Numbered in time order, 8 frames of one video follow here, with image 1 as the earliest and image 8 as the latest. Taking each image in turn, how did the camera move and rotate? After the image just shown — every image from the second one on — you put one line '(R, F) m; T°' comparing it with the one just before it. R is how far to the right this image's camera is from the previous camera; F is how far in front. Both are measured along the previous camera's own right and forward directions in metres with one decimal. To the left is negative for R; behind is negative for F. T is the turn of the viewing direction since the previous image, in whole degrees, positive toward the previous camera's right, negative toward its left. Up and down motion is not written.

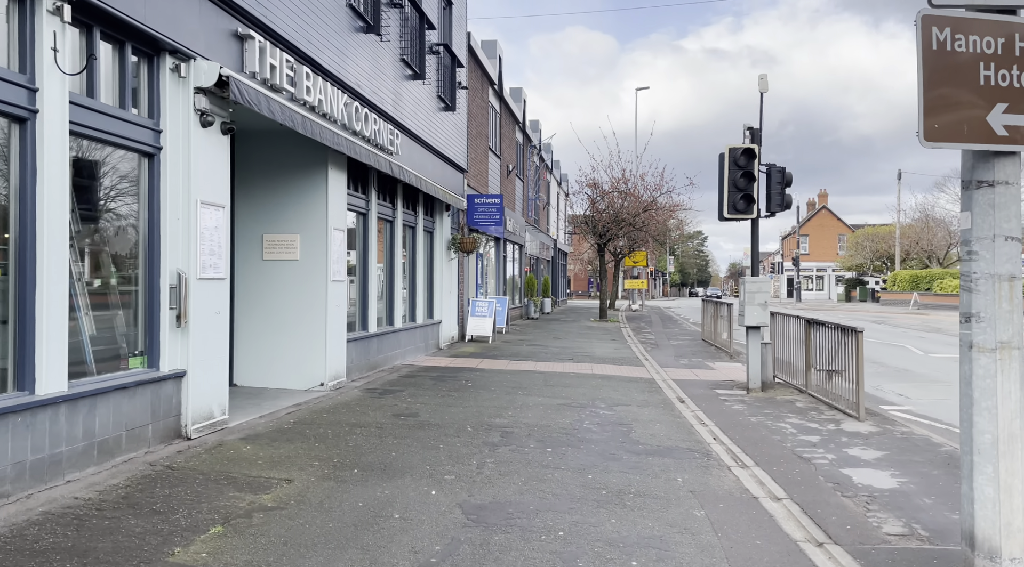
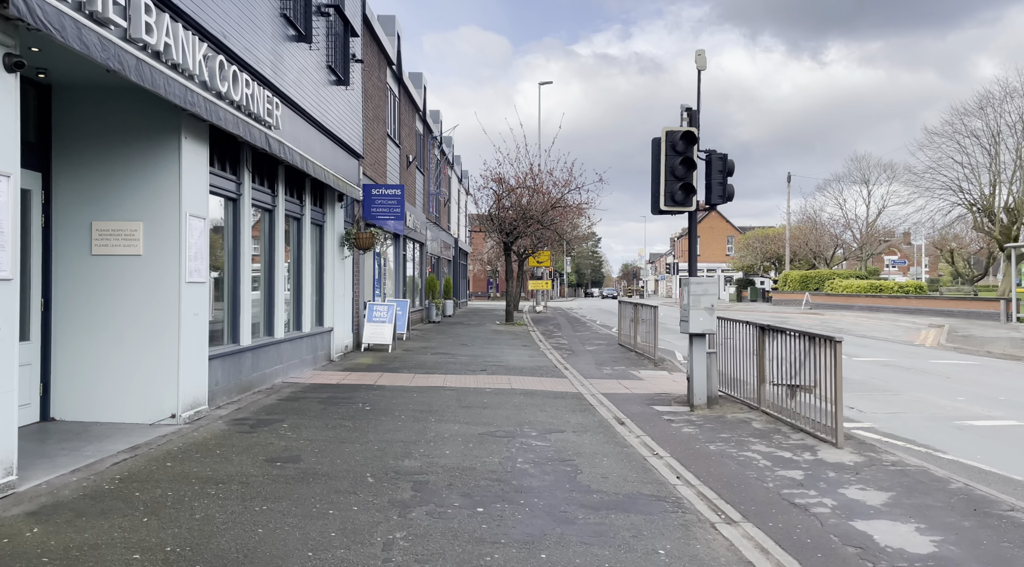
(-0.1, +1.7) m; +8°
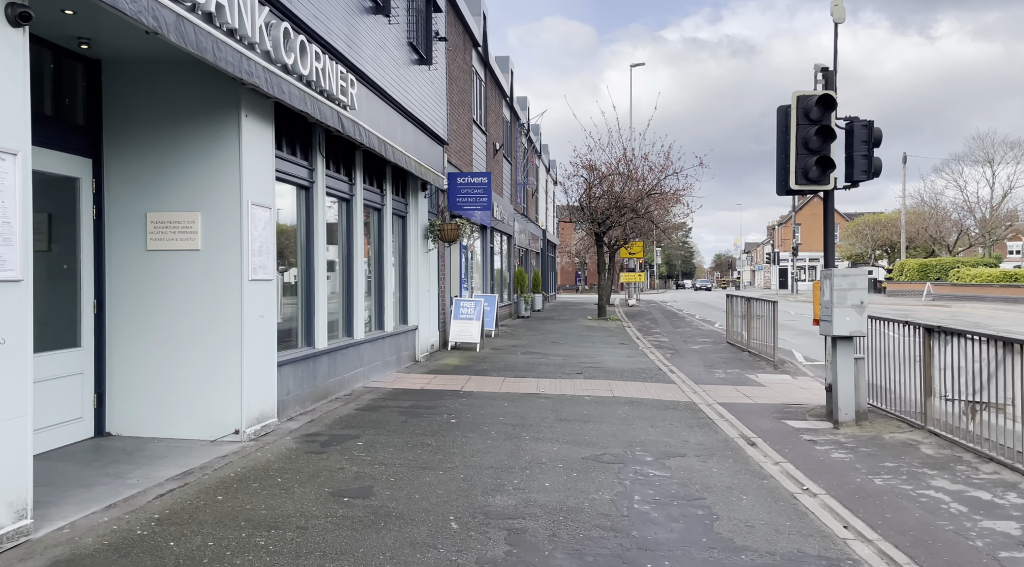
(-0.2, +1.2) m; -7°
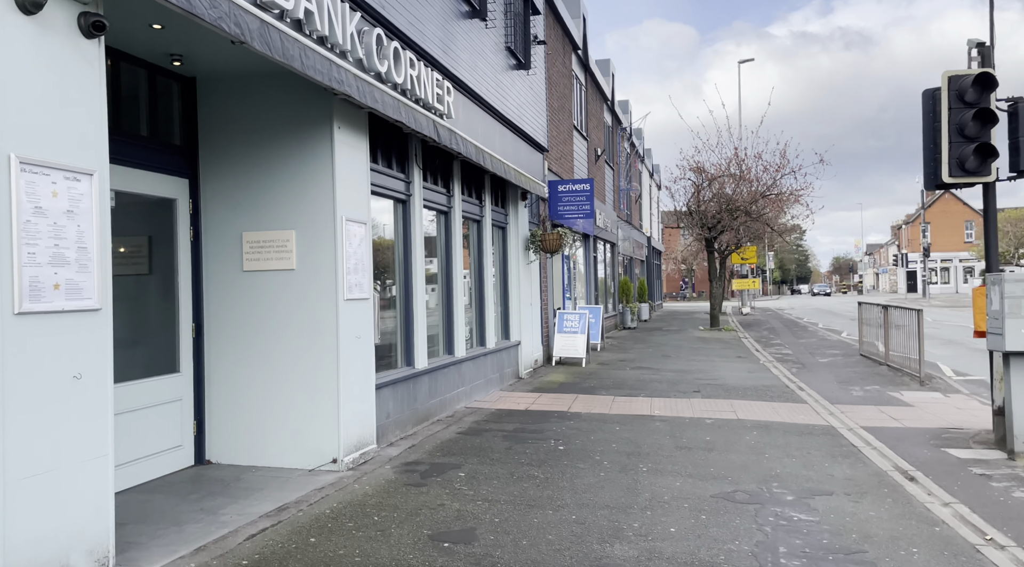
(-0.1, +0.6) m; -8°
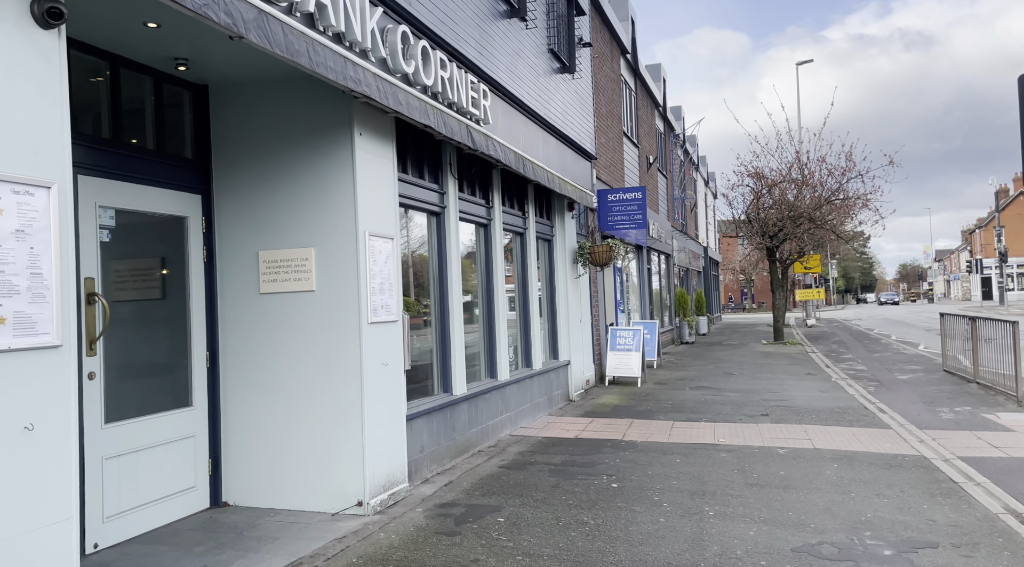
(+0.1, +0.7) m; -4°
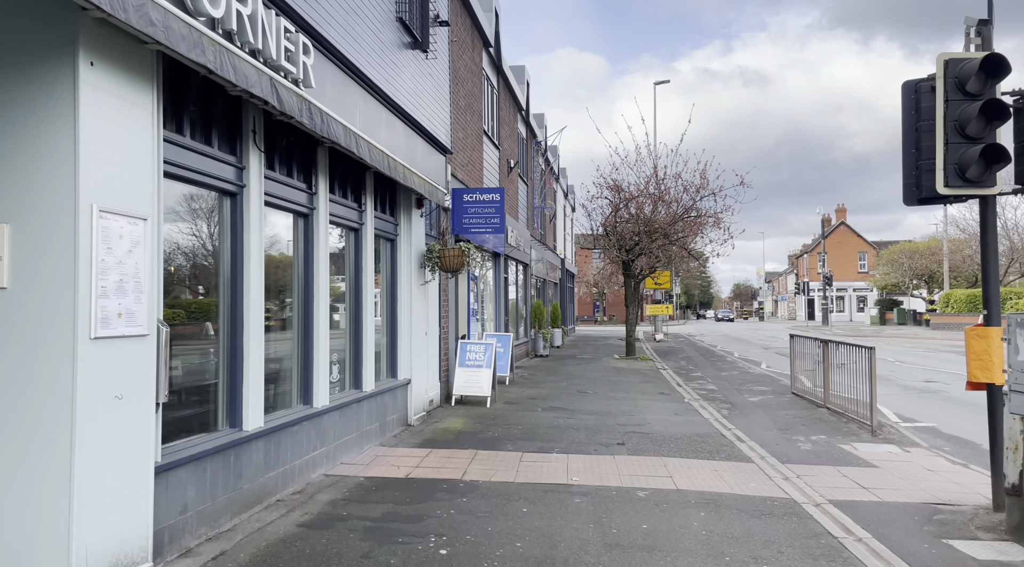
(+0.3, +1.4) m; +11°
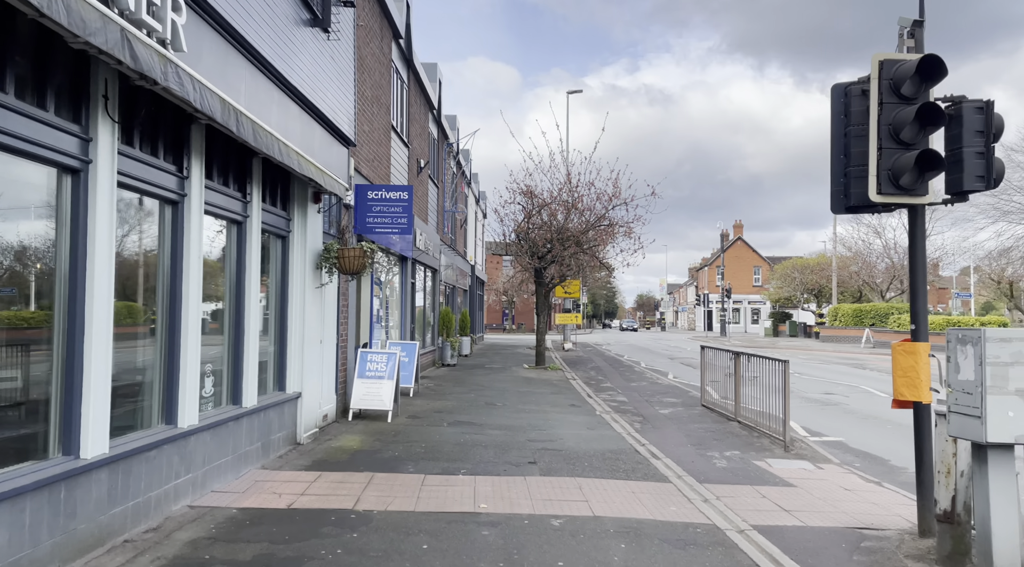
(0.0, +0.7) m; +7°
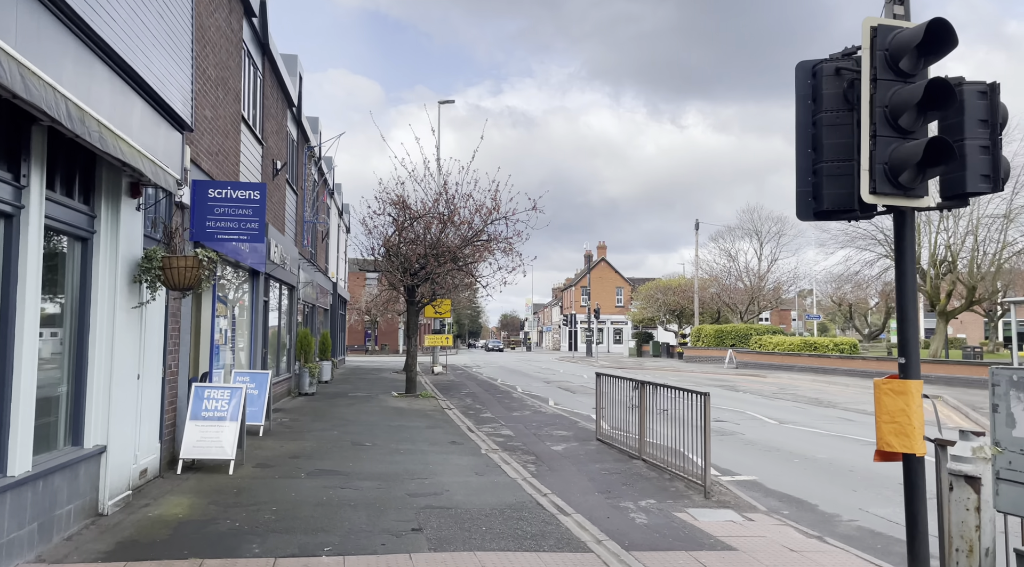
(-0.2, +1.7) m; +10°
